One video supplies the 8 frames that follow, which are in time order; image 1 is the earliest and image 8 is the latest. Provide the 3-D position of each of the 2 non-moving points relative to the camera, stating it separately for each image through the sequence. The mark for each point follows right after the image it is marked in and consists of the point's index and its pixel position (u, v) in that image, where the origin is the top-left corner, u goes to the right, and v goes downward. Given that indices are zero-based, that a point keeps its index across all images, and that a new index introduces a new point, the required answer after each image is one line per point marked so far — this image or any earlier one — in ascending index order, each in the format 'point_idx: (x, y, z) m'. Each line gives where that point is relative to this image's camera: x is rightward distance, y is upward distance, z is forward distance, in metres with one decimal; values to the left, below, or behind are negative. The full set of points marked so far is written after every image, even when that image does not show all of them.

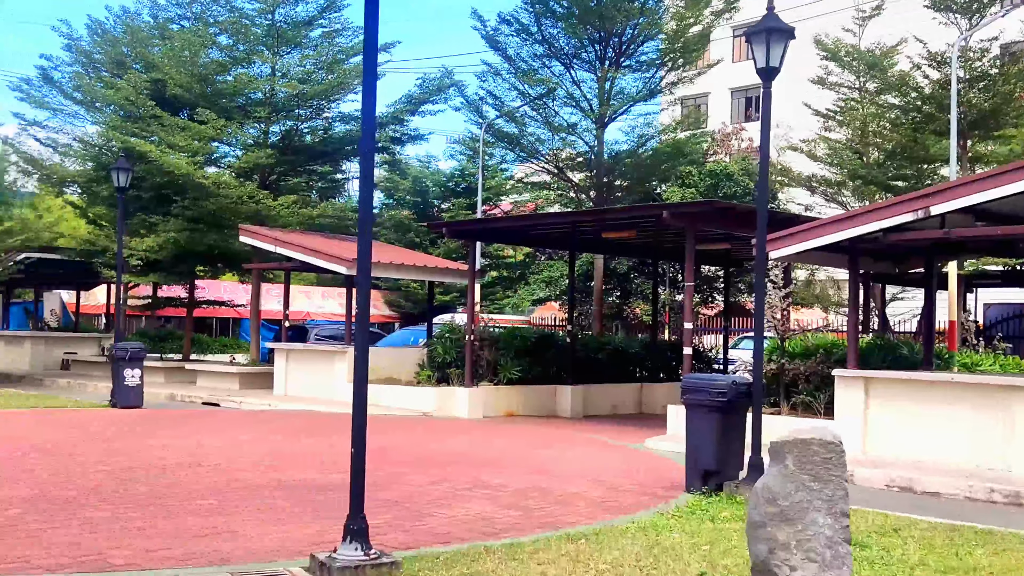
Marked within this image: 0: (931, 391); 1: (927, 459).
0: (+4.6, -1.1, +11.7) m
1: (+4.6, -1.9, +11.7) m
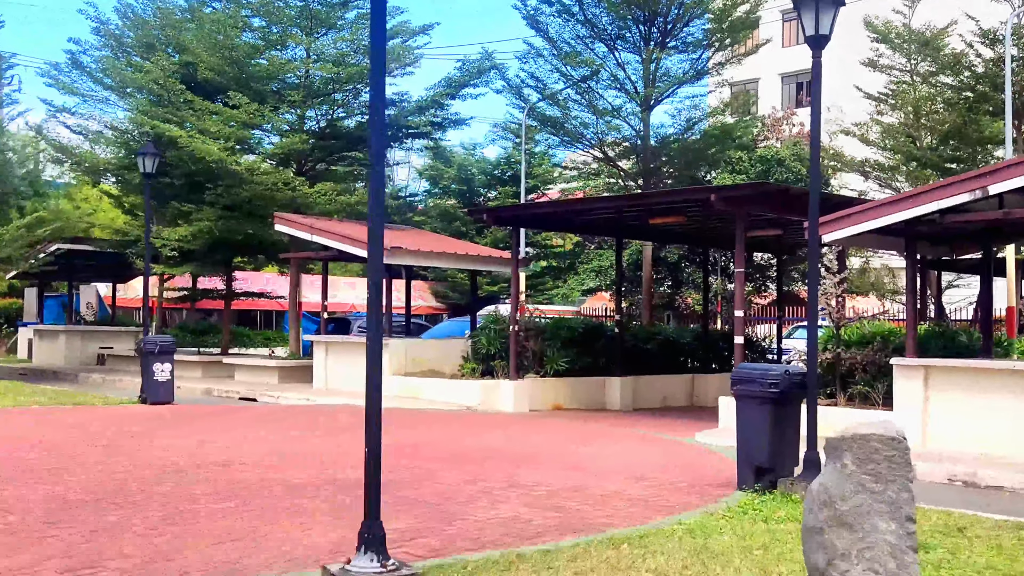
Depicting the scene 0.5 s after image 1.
0: (+5.1, -1.0, +11.1) m
1: (+5.1, -1.7, +11.1) m
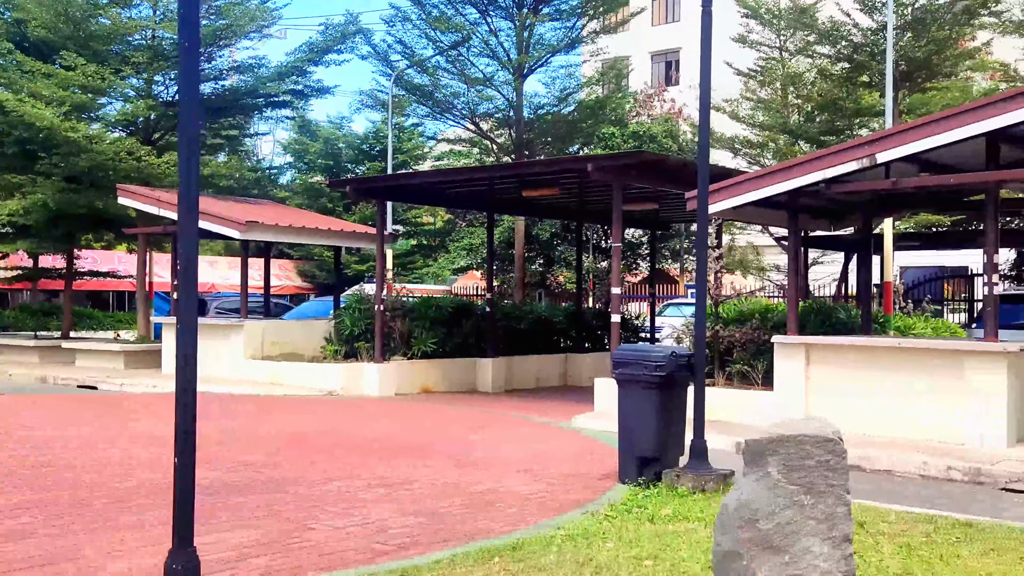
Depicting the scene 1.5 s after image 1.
0: (+3.7, -0.7, +10.7) m
1: (+3.7, -1.5, +10.7) m
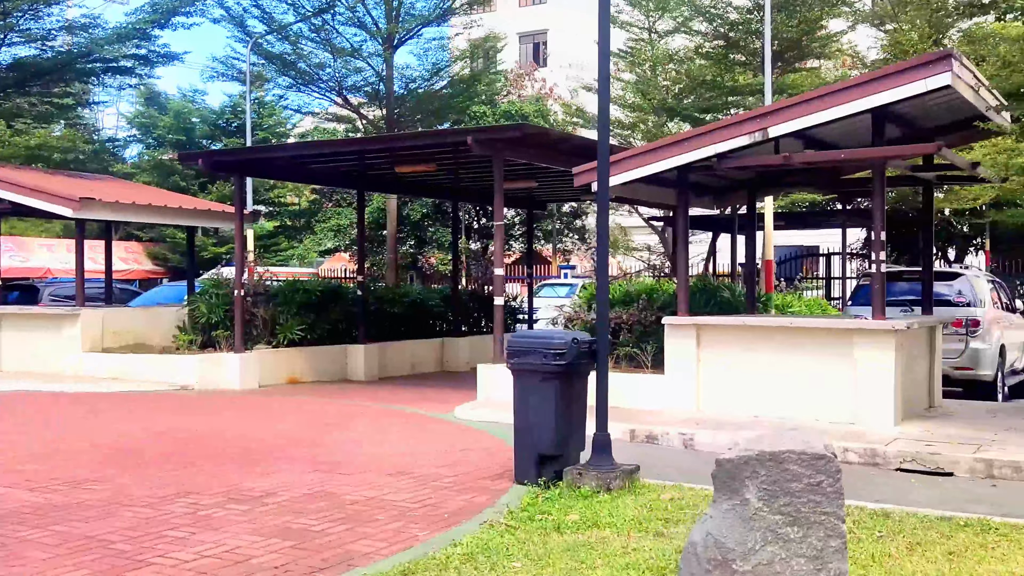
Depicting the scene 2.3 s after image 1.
0: (+2.5, -0.5, +10.3) m
1: (+2.5, -1.2, +10.3) m
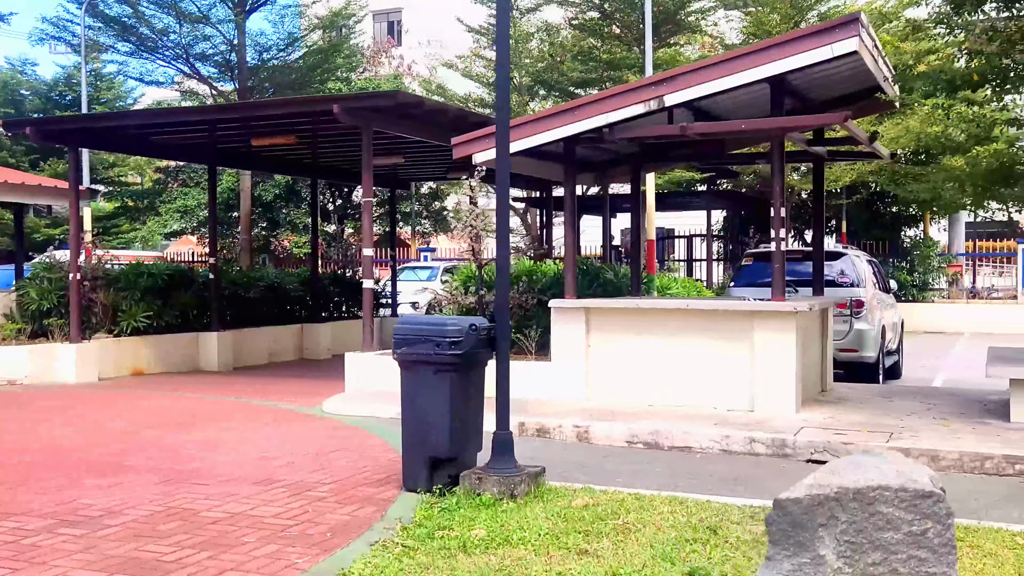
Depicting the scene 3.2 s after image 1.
0: (+1.4, -0.3, +9.7) m
1: (+1.4, -1.1, +9.7) m
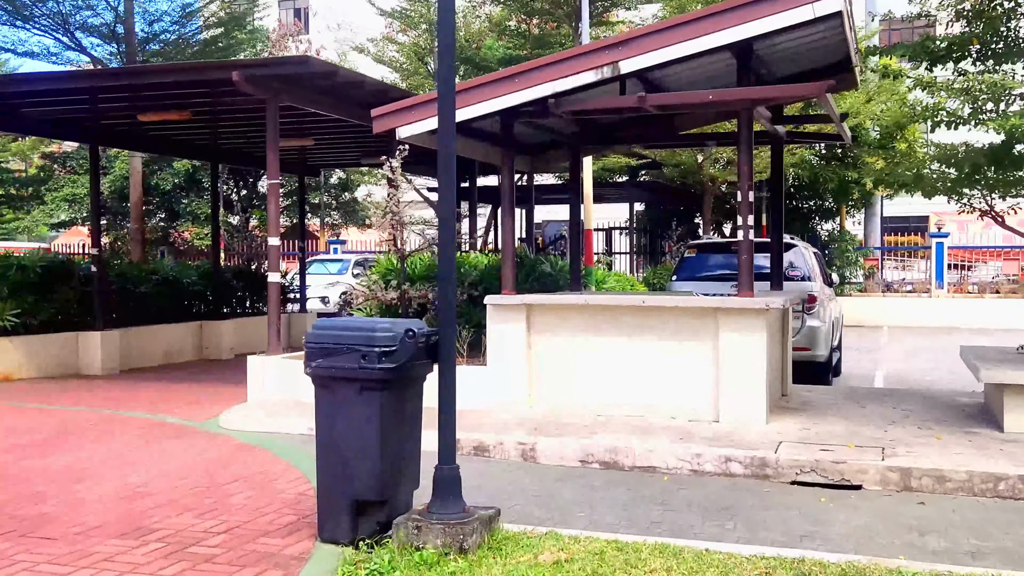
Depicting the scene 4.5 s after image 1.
0: (+0.8, -0.3, +8.5) m
1: (+0.8, -1.0, +8.6) m
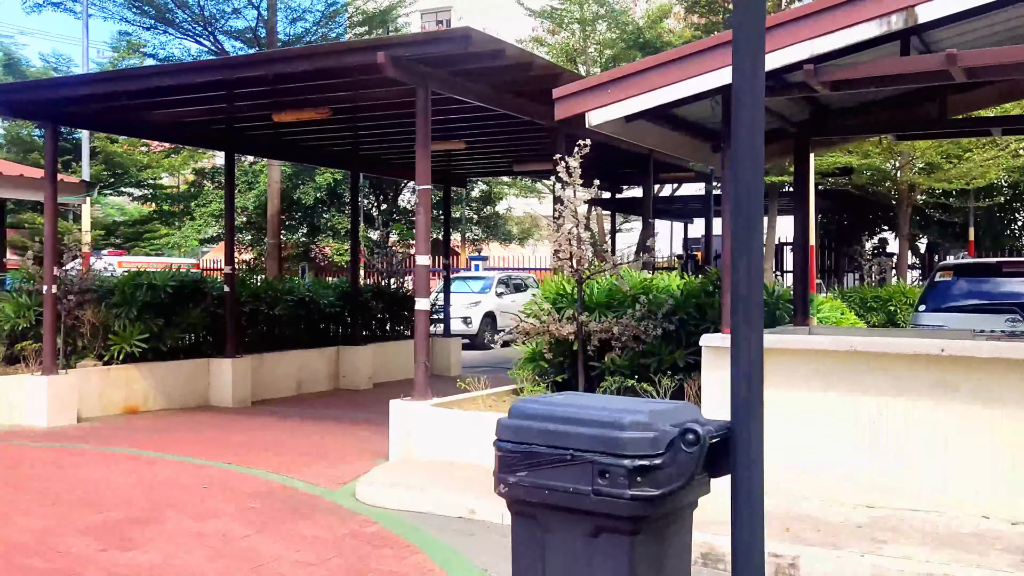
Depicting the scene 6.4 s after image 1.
0: (+2.2, -0.5, +6.2) m
1: (+2.2, -1.2, +6.2) m
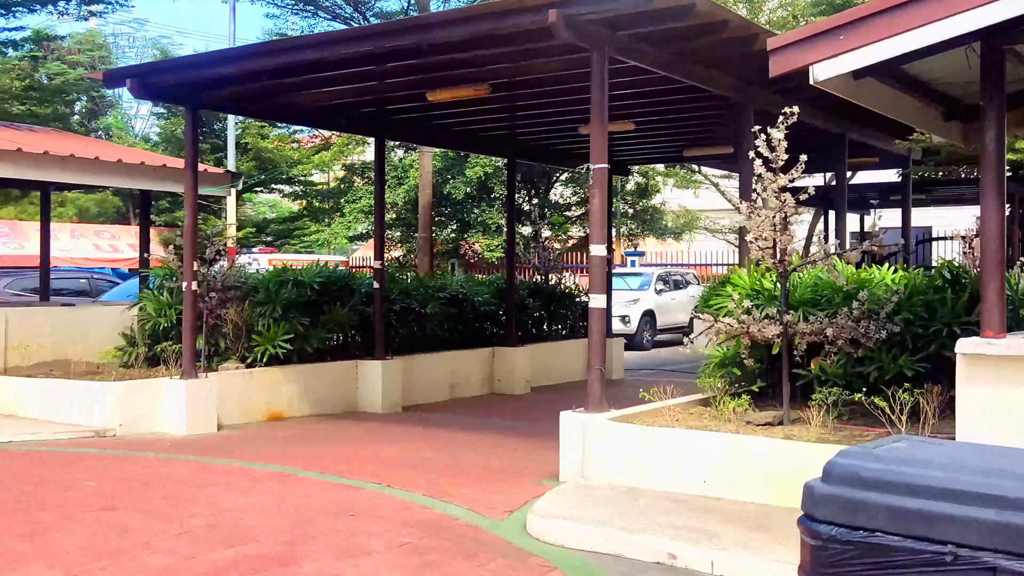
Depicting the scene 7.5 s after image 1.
0: (+3.2, -0.4, +4.6) m
1: (+3.2, -1.2, +4.7) m
